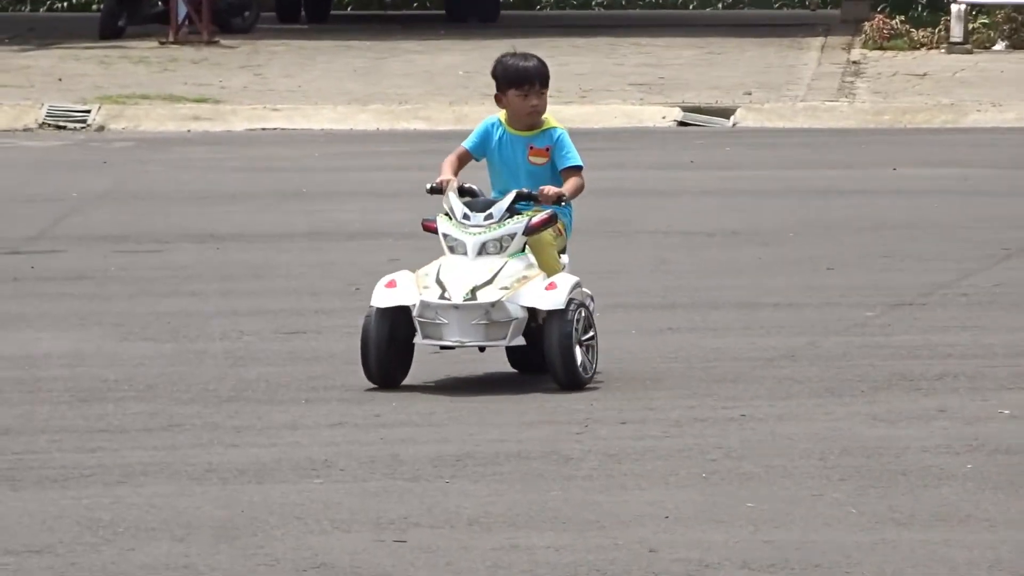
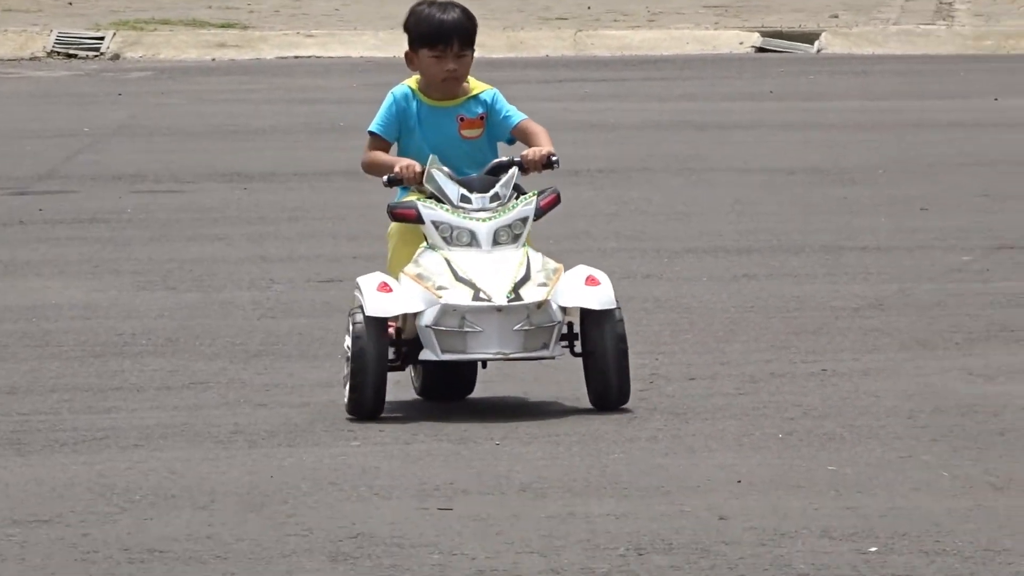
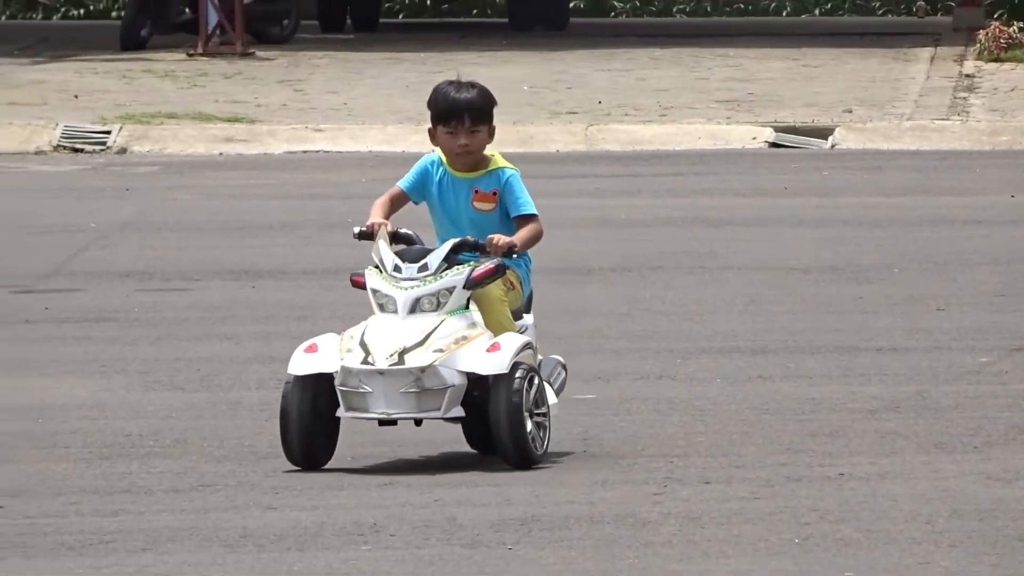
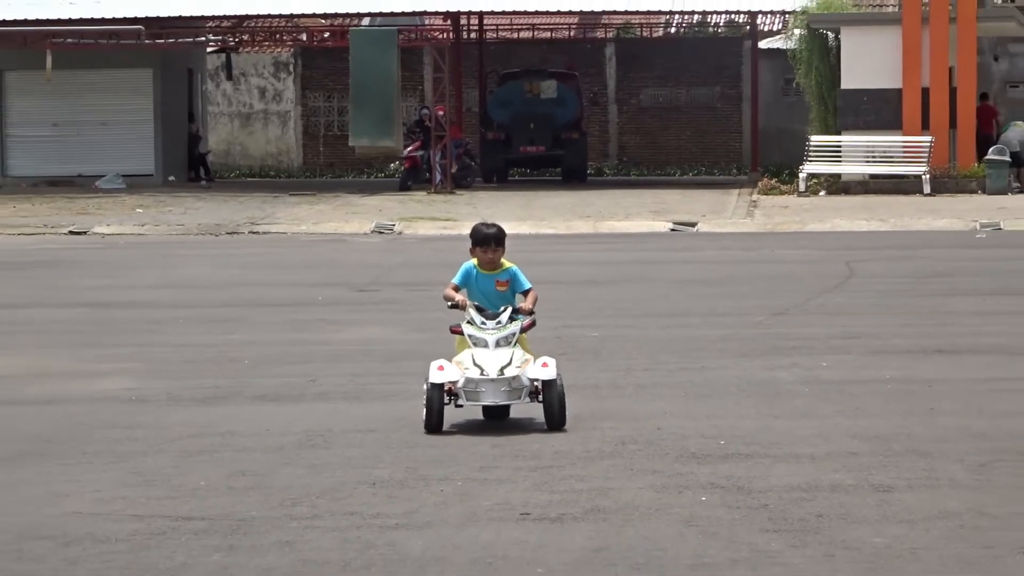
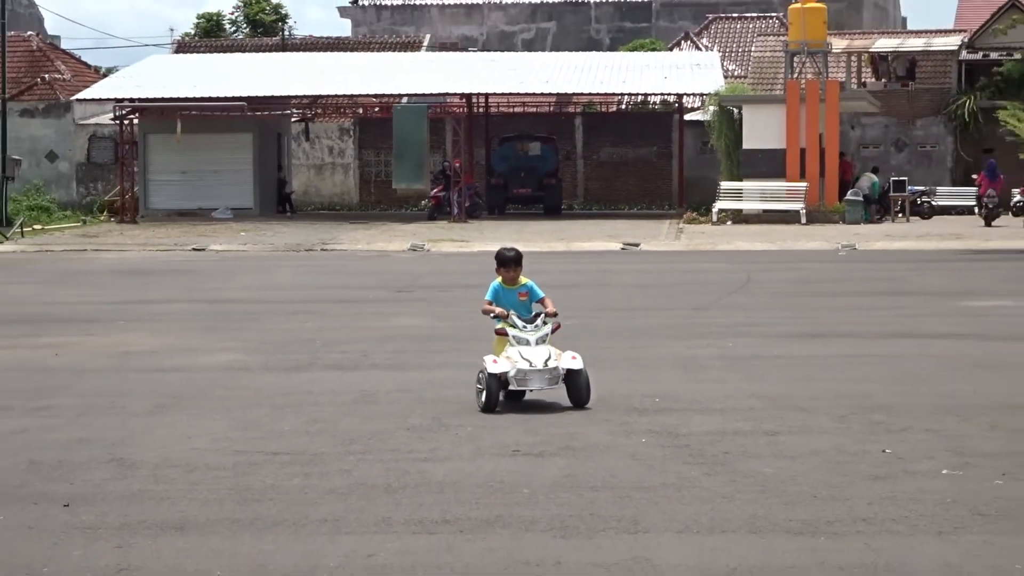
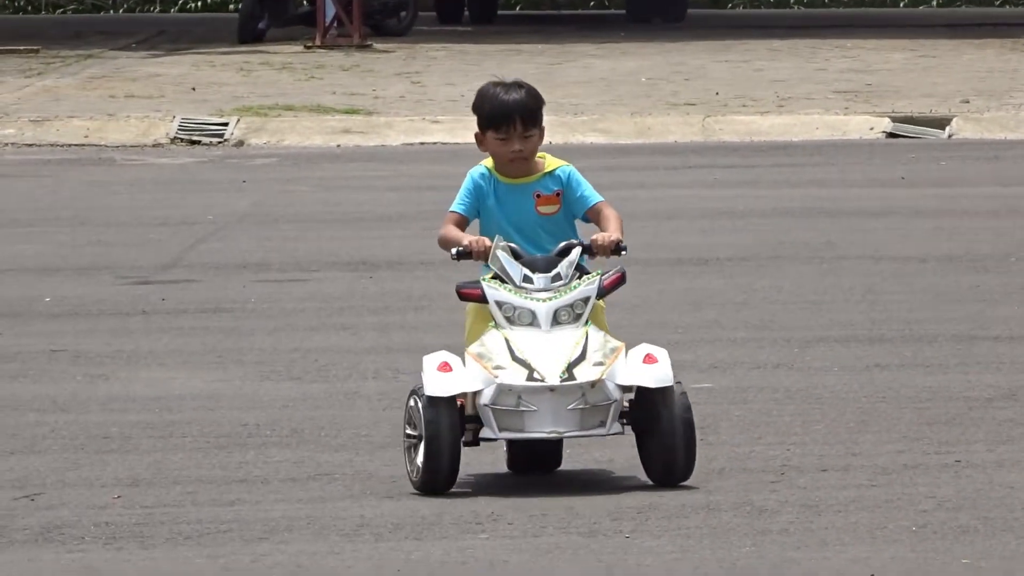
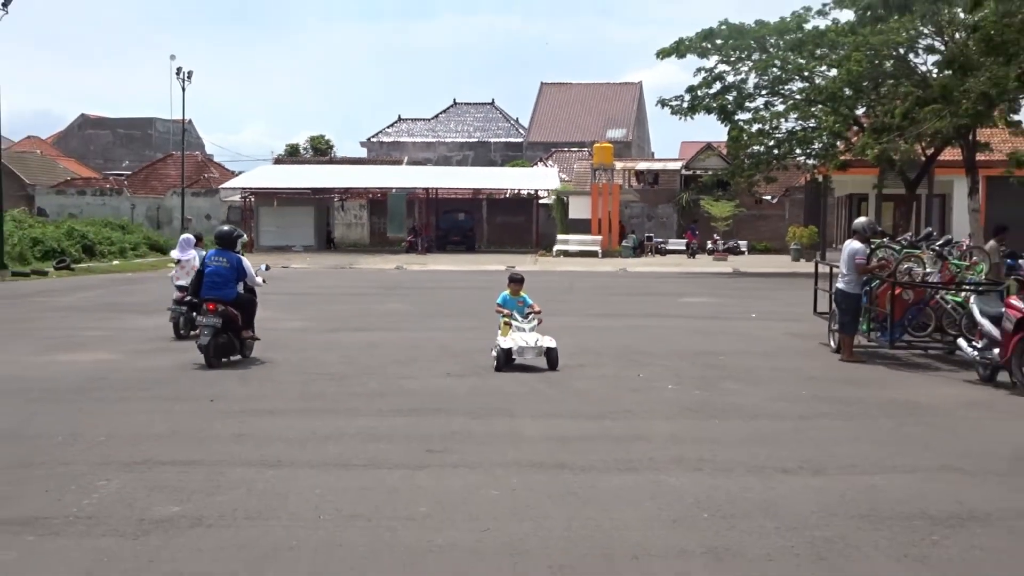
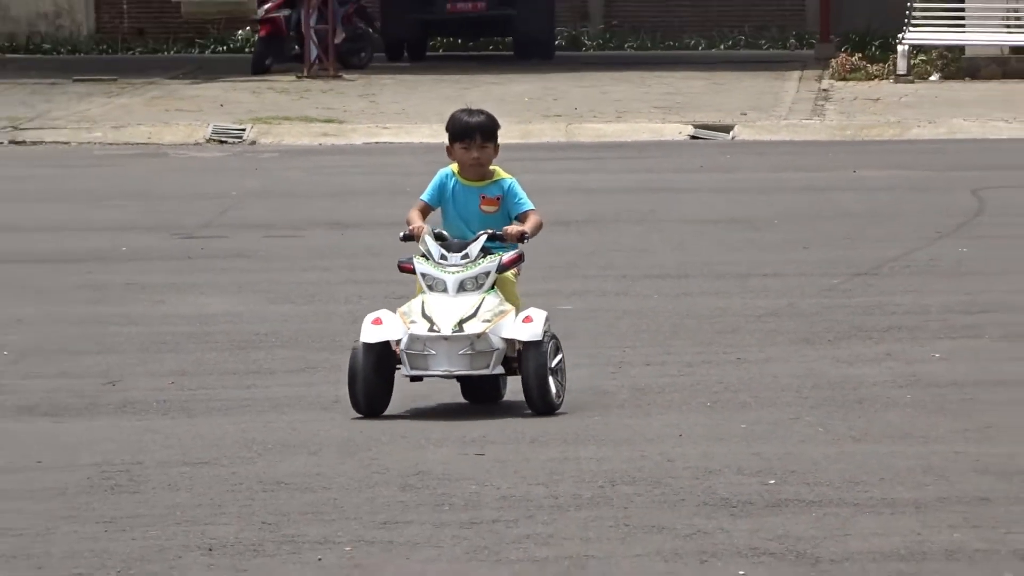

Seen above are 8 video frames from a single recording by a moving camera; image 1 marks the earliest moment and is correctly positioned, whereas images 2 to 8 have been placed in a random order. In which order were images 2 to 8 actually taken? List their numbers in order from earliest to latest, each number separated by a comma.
3, 6, 2, 8, 4, 5, 7
